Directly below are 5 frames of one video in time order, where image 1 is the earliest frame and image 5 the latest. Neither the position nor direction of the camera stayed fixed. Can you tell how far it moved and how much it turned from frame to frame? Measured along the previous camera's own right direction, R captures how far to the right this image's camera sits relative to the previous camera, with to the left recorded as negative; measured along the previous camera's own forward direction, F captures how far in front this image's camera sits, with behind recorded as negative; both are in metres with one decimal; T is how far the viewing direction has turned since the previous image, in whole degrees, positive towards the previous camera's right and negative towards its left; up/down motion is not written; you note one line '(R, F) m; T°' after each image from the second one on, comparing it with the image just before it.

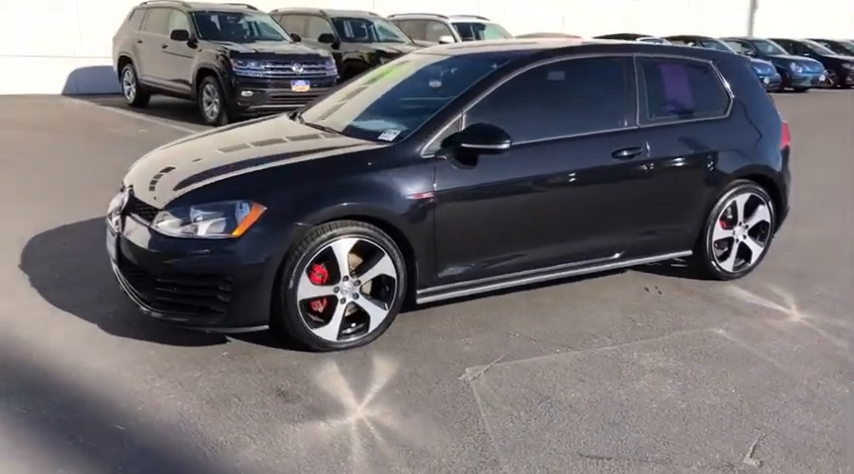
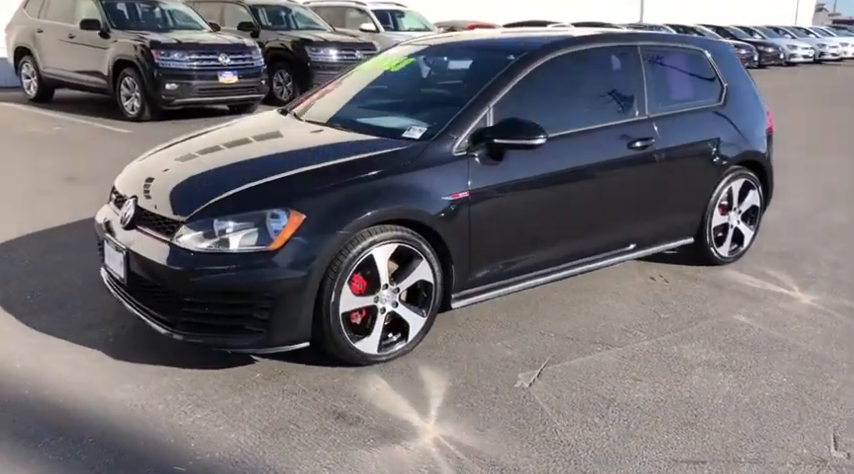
(-0.7, +0.2) m; +7°
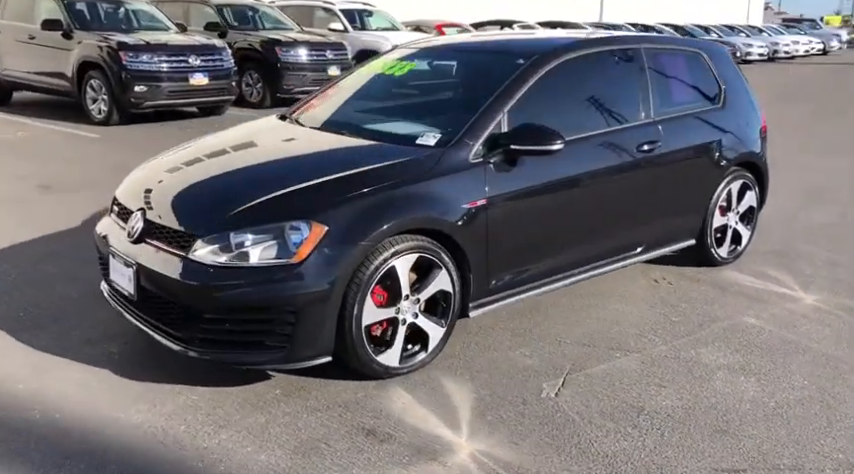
(-0.3, +0.1) m; +3°
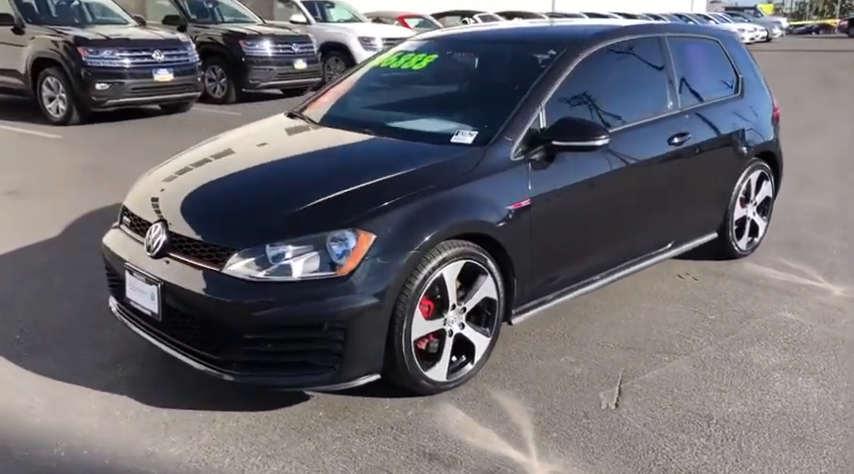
(-0.4, +0.2) m; +4°
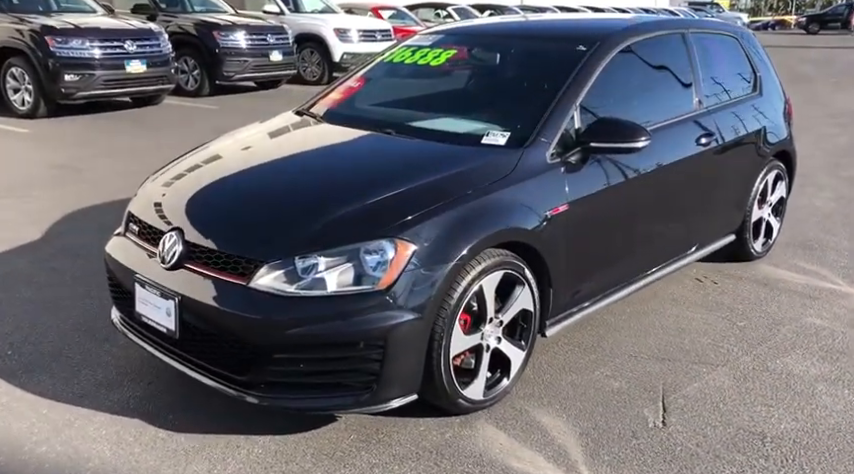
(-0.3, +0.2) m; +3°
